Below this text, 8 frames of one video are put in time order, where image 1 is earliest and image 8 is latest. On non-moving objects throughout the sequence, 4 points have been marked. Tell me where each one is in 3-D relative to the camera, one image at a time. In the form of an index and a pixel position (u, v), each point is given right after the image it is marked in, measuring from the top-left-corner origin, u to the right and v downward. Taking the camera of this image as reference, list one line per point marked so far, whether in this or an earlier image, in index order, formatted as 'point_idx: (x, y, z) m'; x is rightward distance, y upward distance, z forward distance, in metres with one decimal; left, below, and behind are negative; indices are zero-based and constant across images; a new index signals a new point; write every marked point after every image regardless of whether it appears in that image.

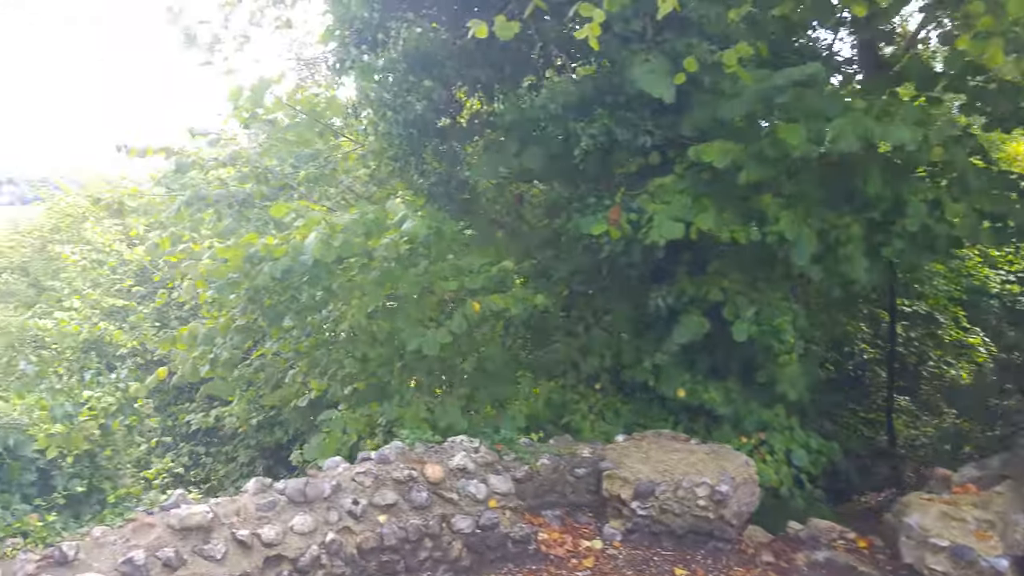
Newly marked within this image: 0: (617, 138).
0: (+0.7, +1.0, +4.3) m
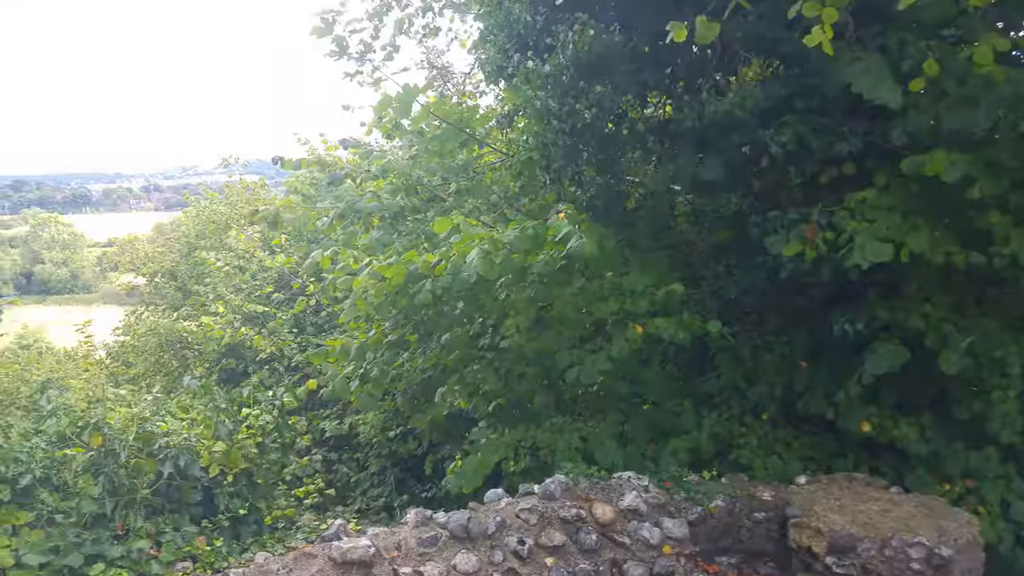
0: (+1.7, +0.8, +3.8) m
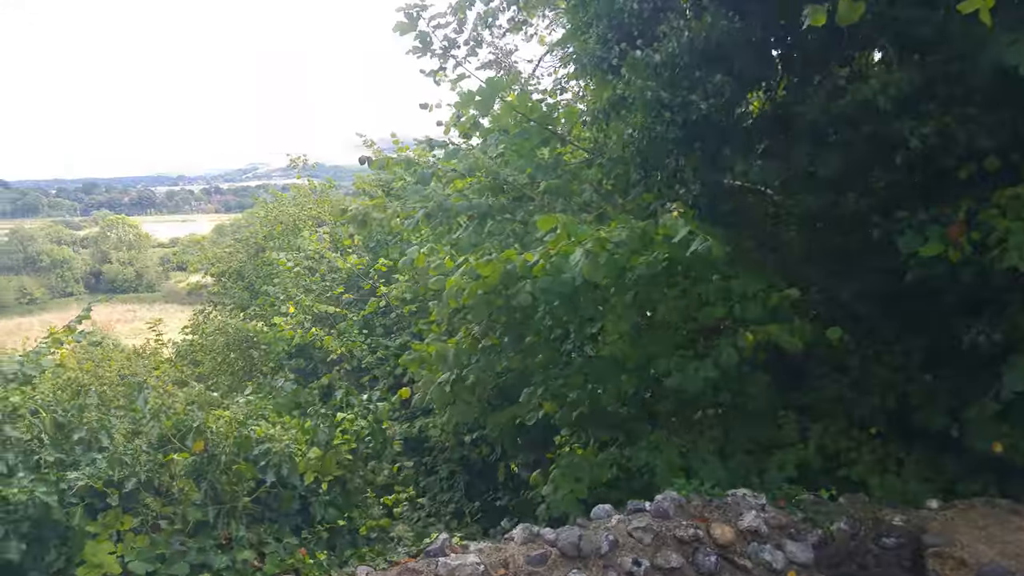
0: (+2.3, +0.8, +3.5) m
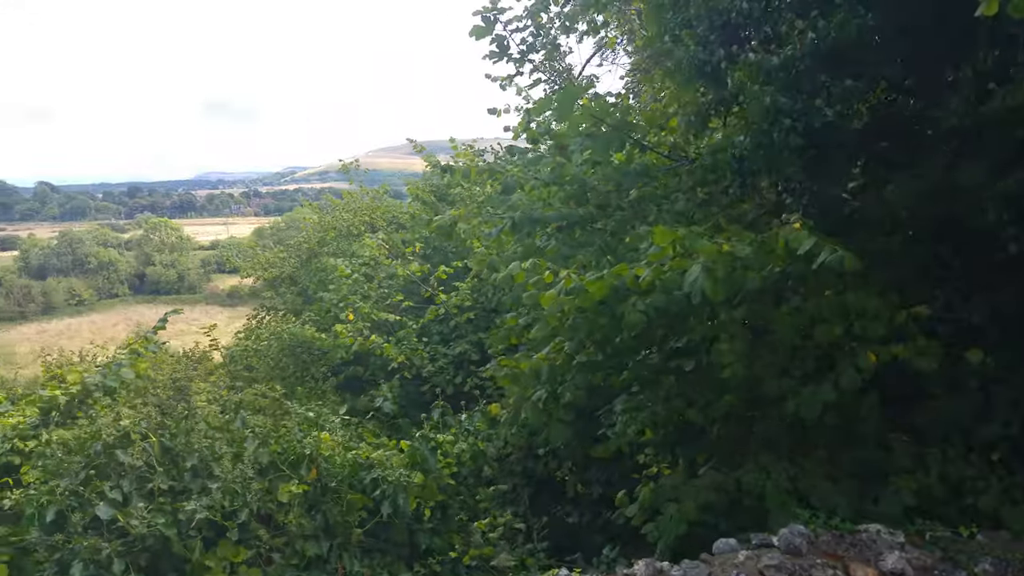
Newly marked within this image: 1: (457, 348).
0: (+2.9, +0.7, +3.2) m
1: (-0.7, -0.7, +8.0) m
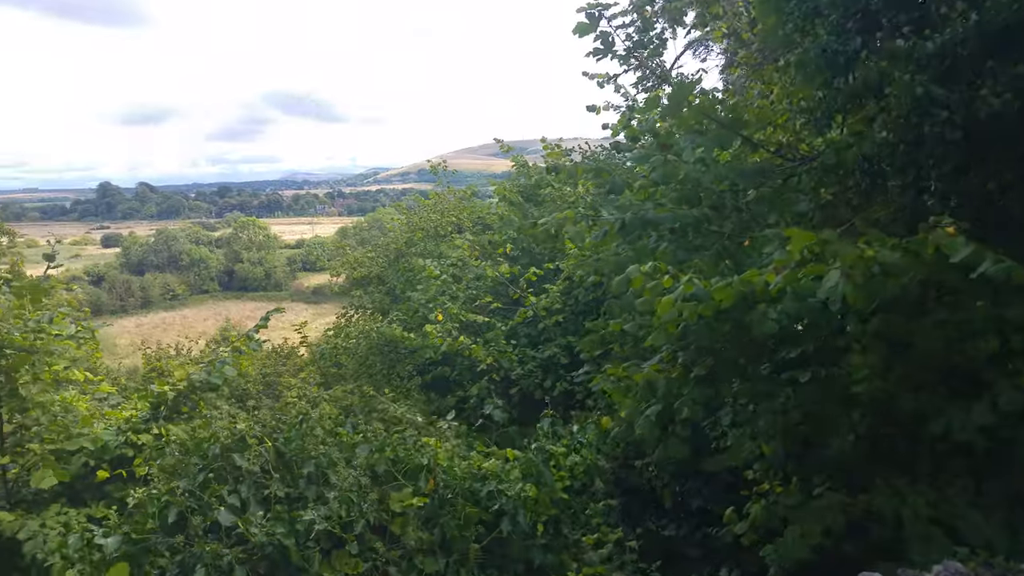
0: (+3.4, +0.6, +2.7) m
1: (+0.4, -0.8, +7.8) m
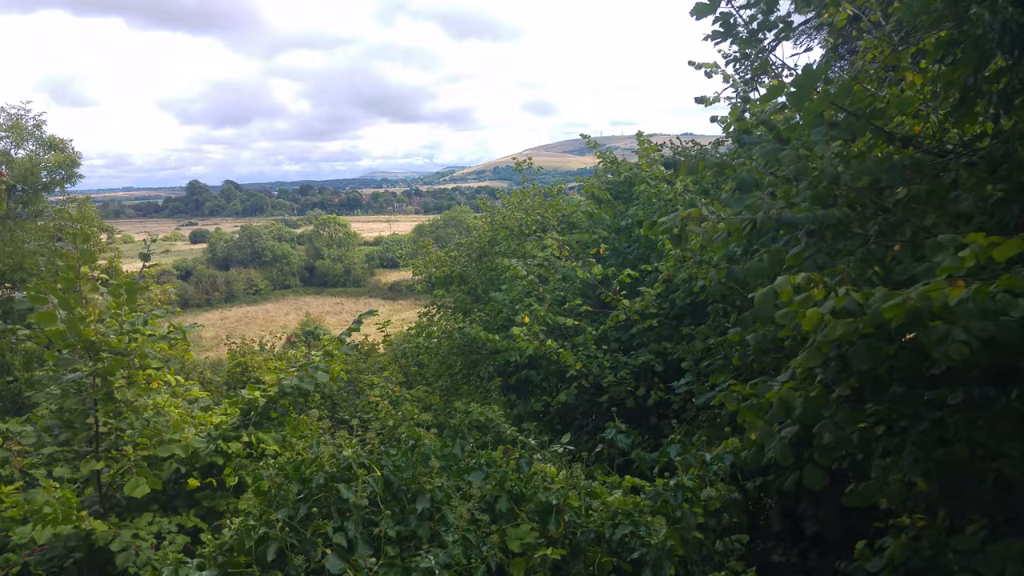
0: (+3.9, +0.5, +1.9) m
1: (+1.4, -0.8, +7.3) m
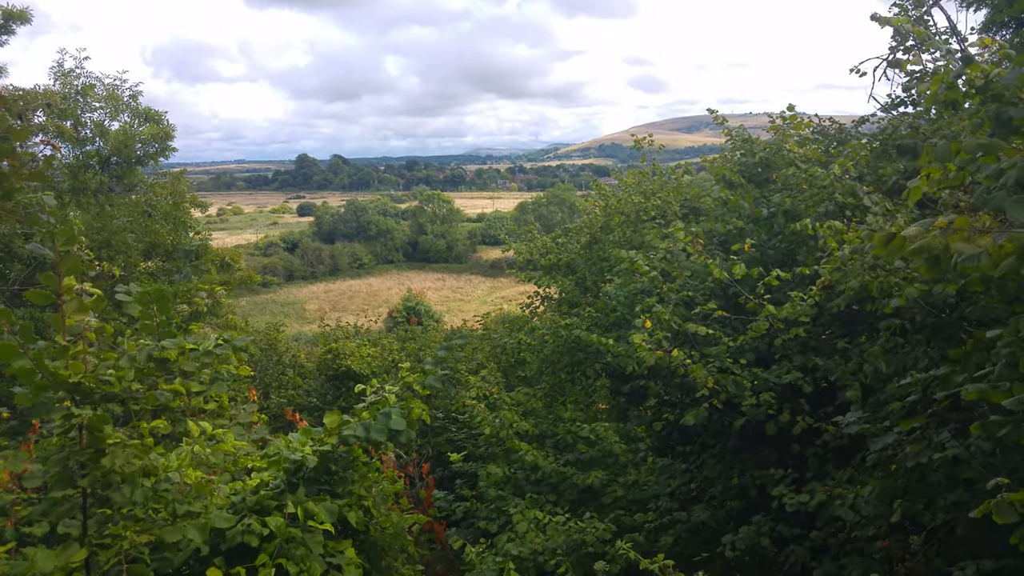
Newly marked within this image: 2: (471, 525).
0: (+4.2, +0.2, +0.2) m
1: (+2.5, -0.8, +6.0) m
2: (-0.4, -2.5, +7.0) m
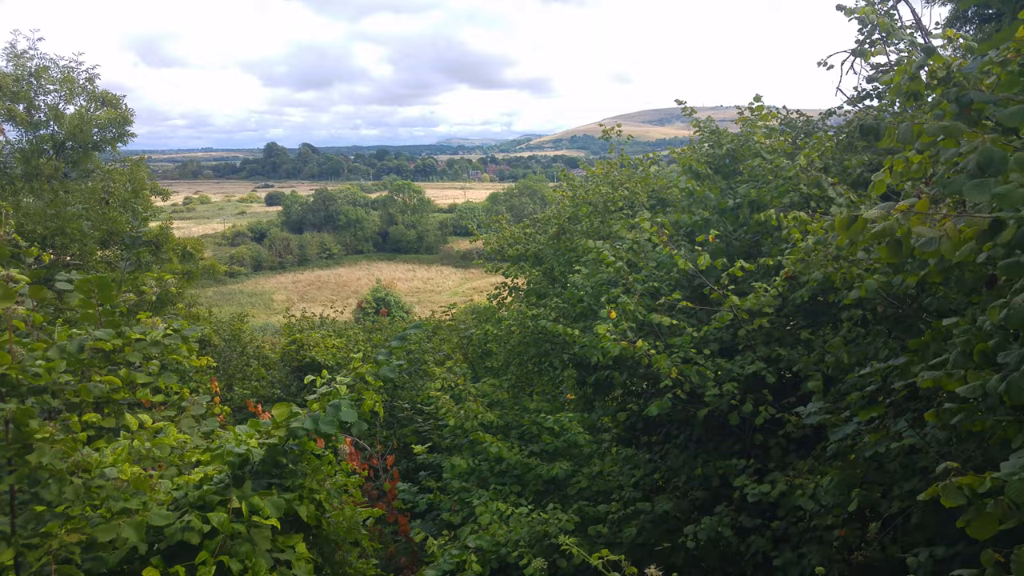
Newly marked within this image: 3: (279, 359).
0: (+4.1, +0.2, +0.3) m
1: (+2.2, -0.8, +6.0) m
2: (-0.8, -2.4, +6.9) m
3: (-4.2, -1.3, +12.0) m
